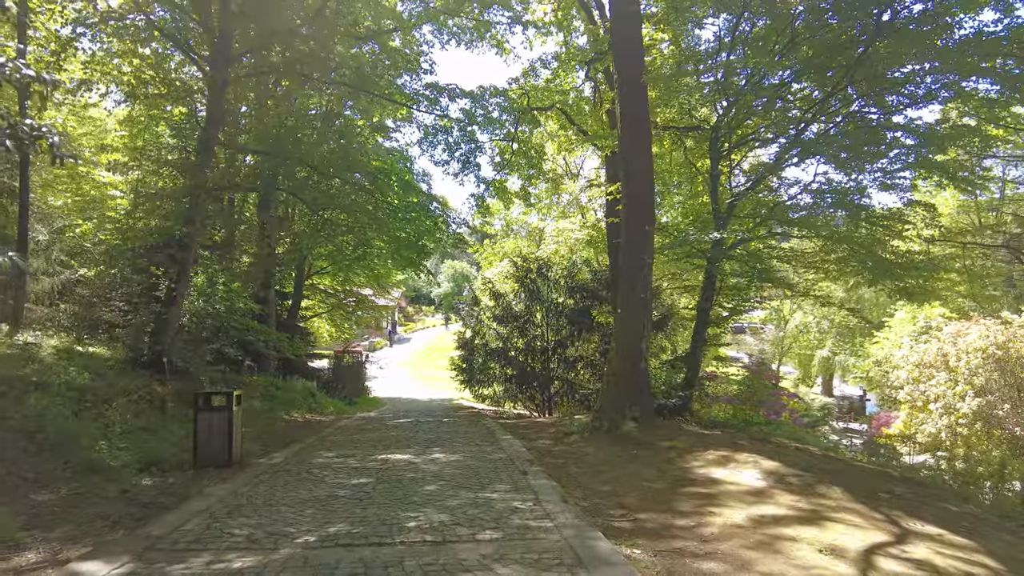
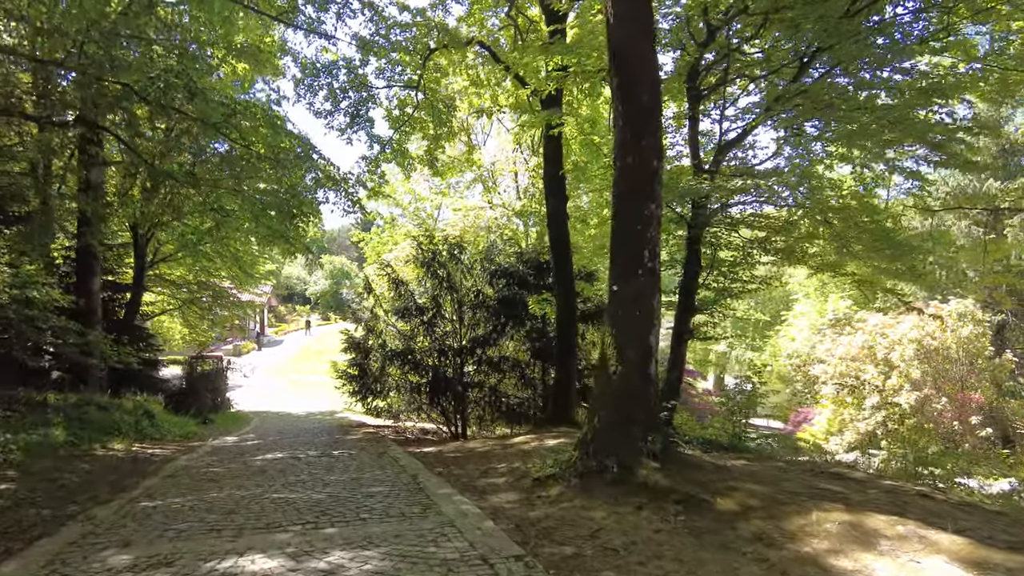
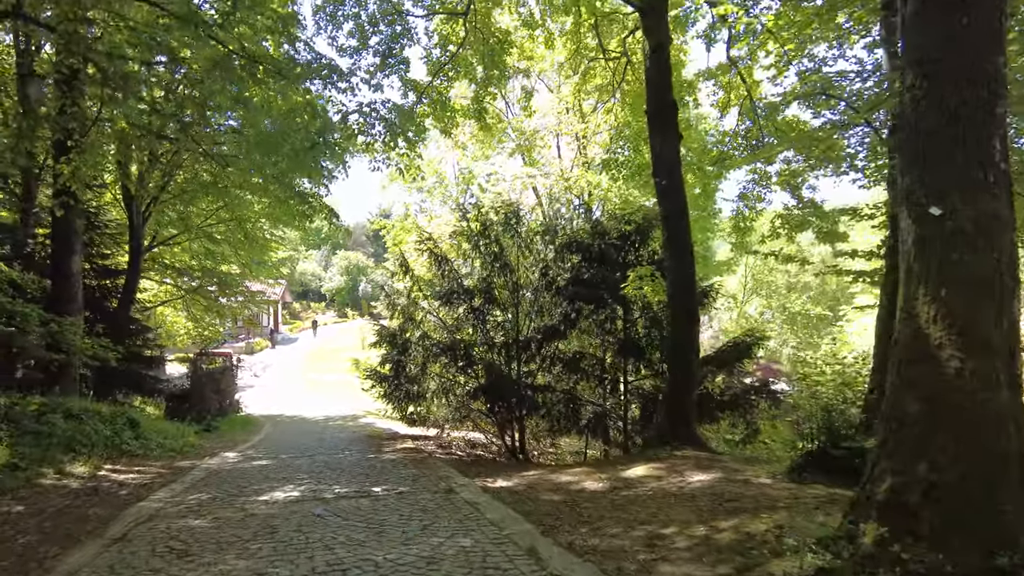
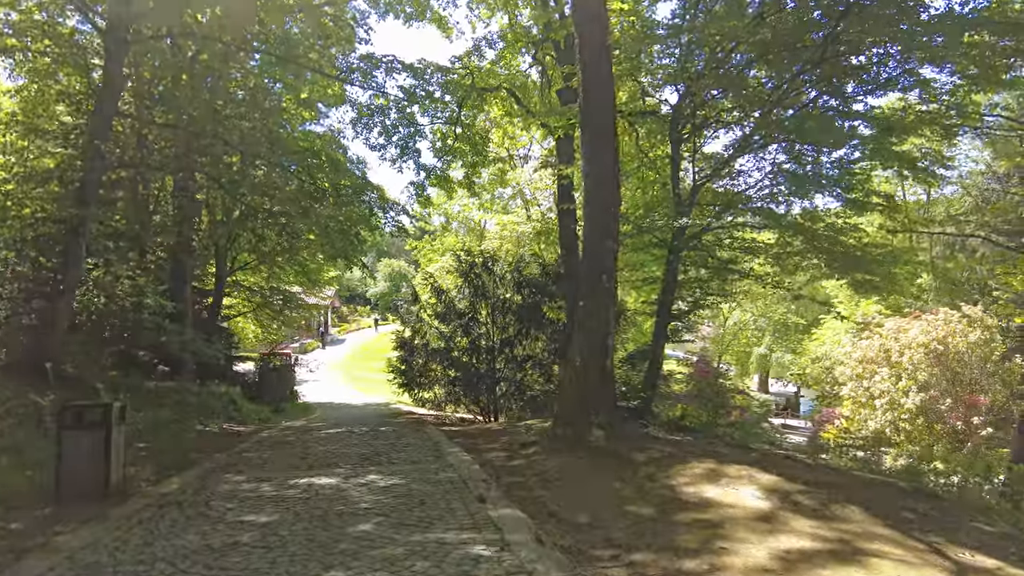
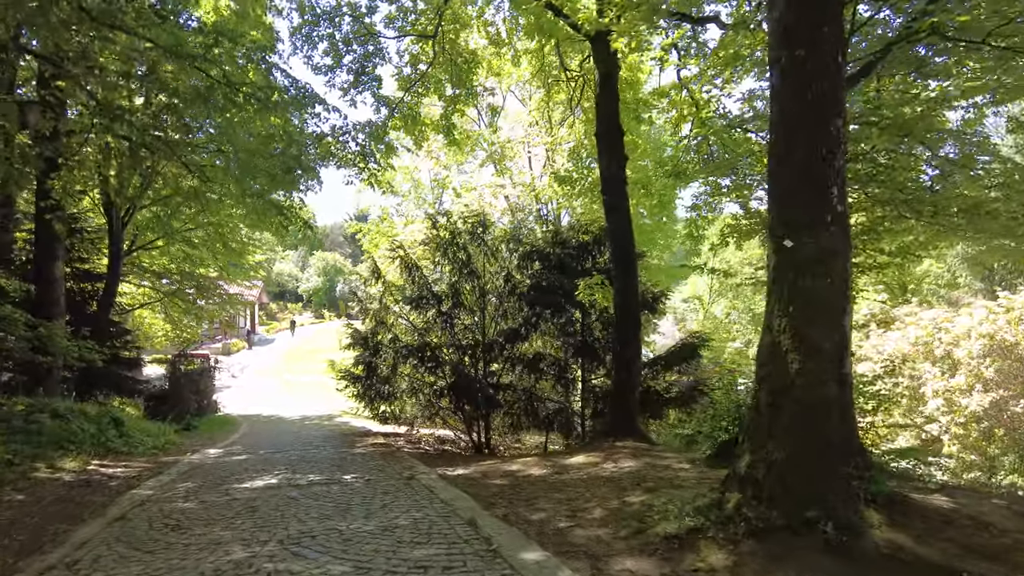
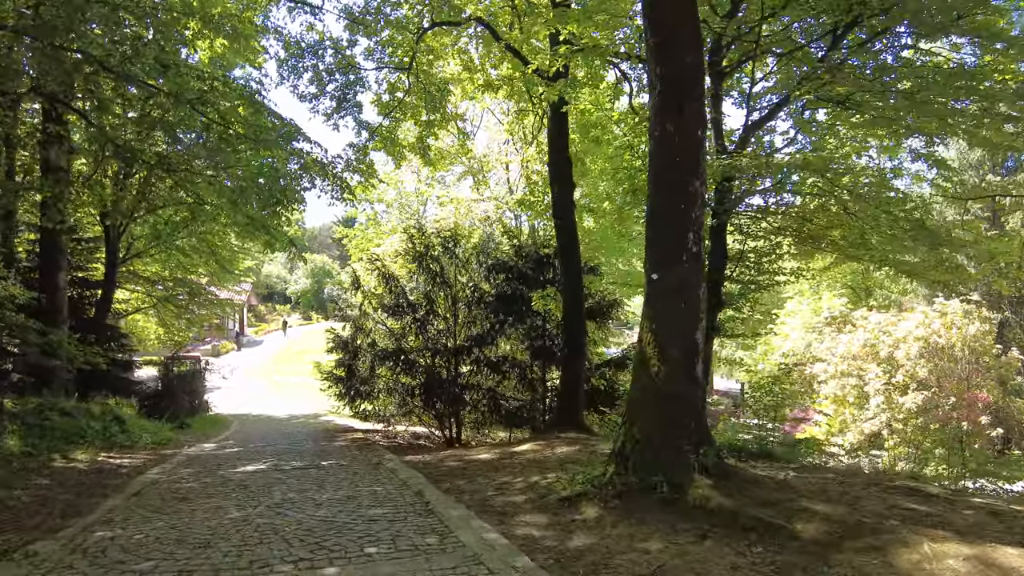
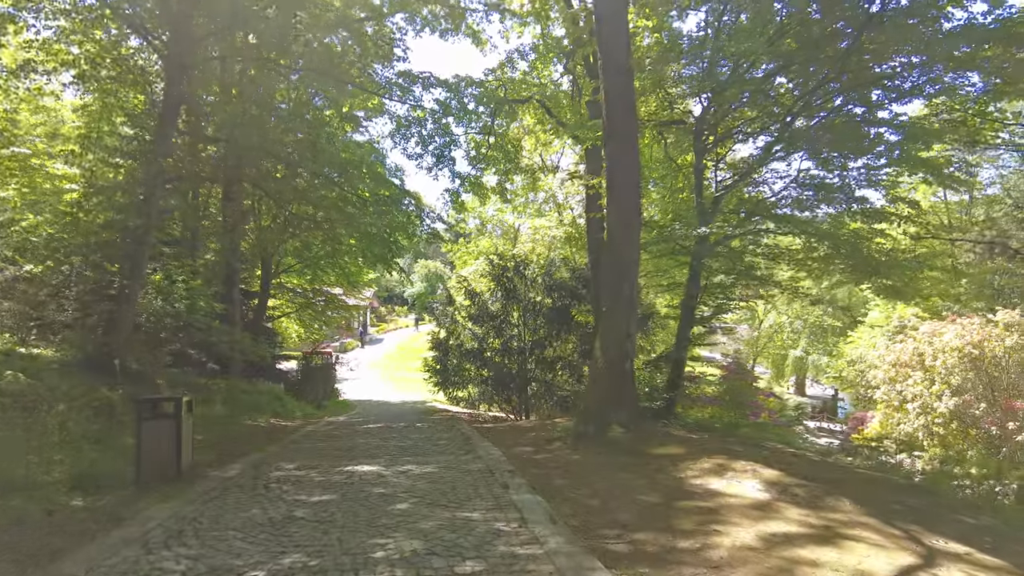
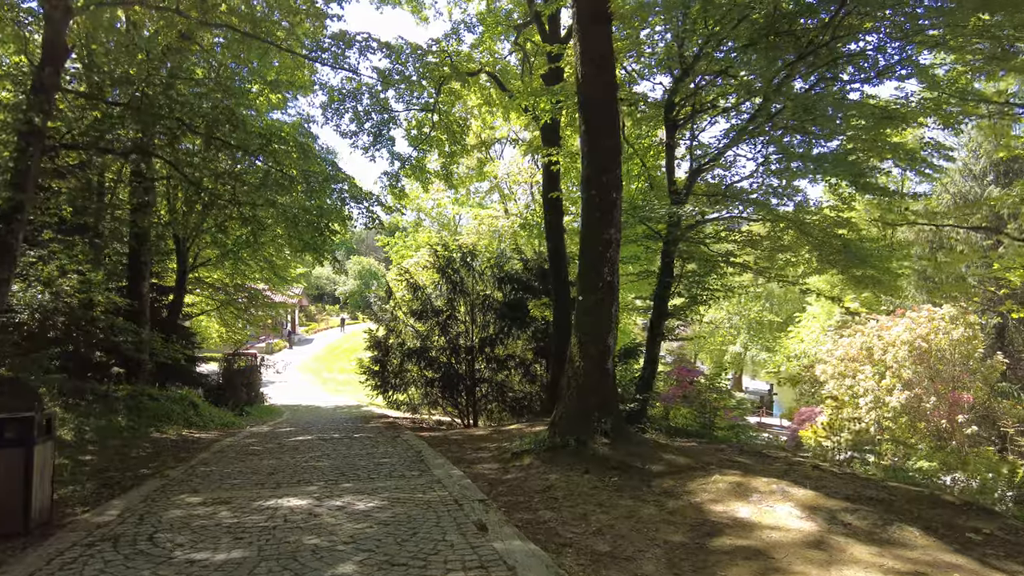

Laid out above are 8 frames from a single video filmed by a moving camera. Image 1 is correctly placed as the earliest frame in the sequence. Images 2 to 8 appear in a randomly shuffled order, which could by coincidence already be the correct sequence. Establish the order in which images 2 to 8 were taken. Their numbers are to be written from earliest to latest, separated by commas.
7, 4, 8, 2, 6, 5, 3
